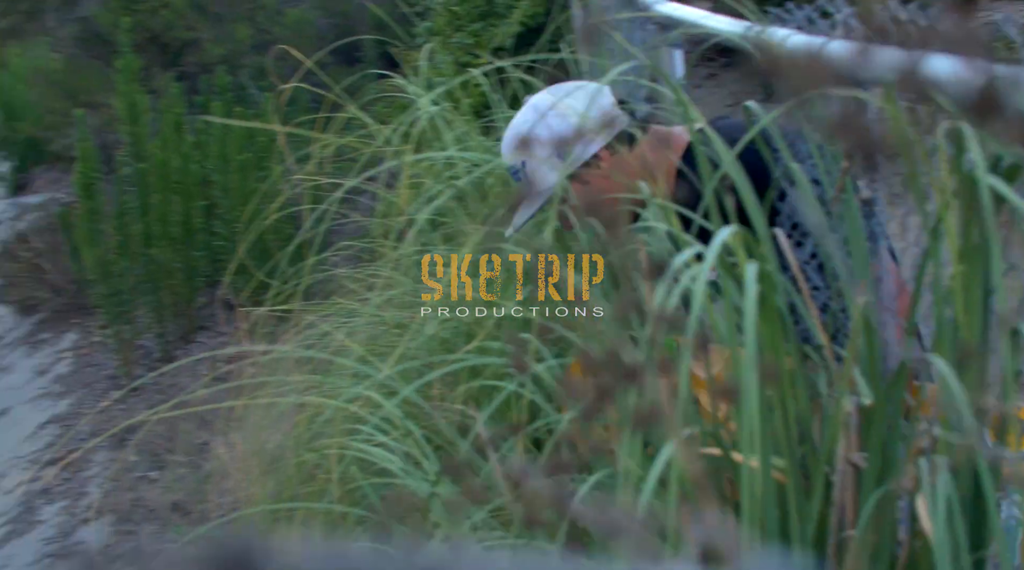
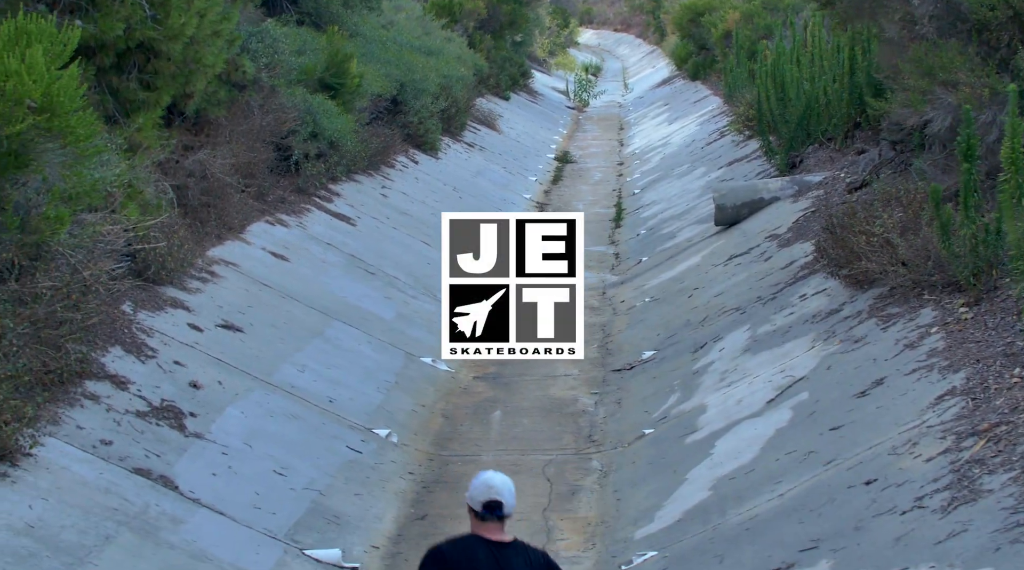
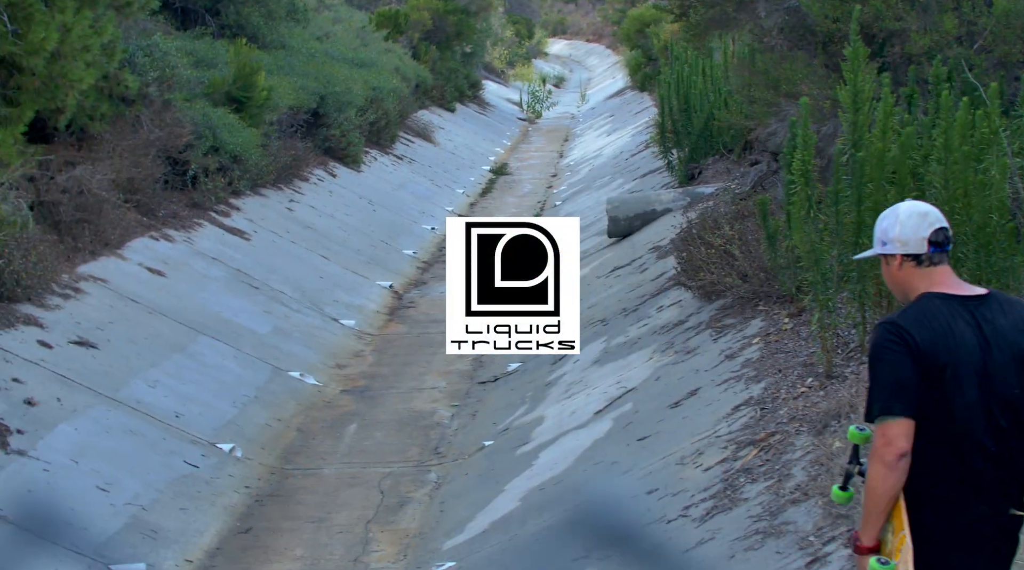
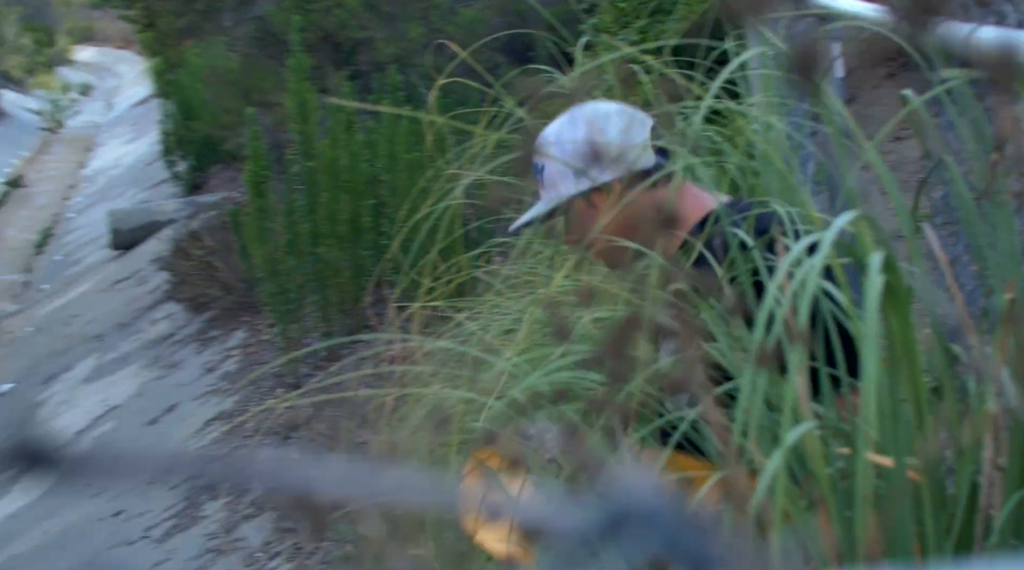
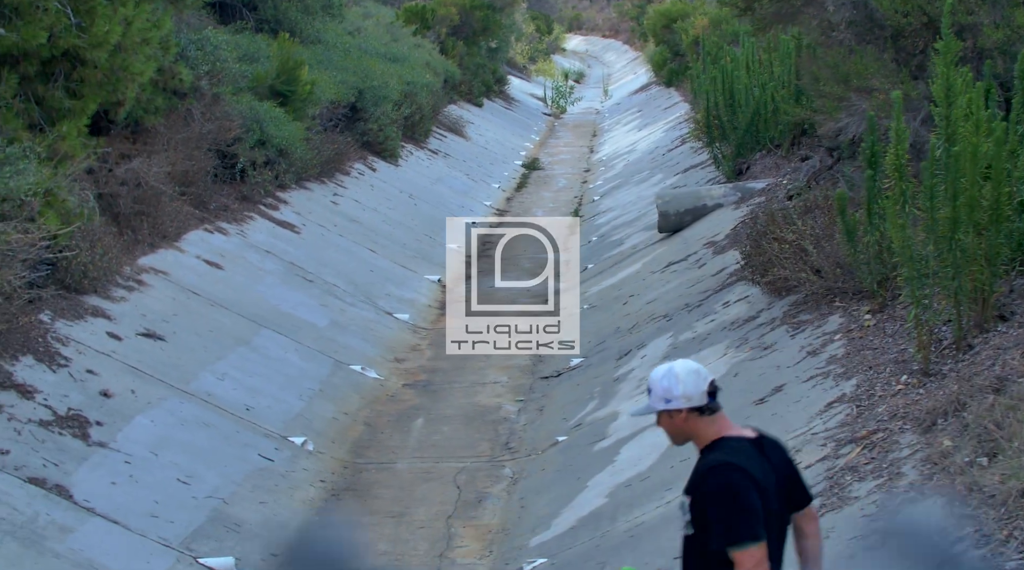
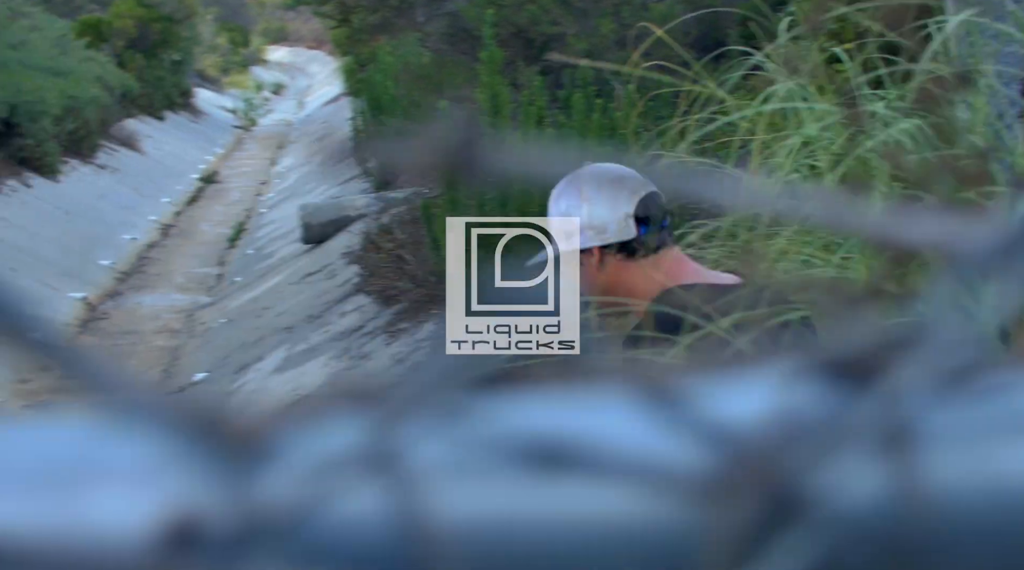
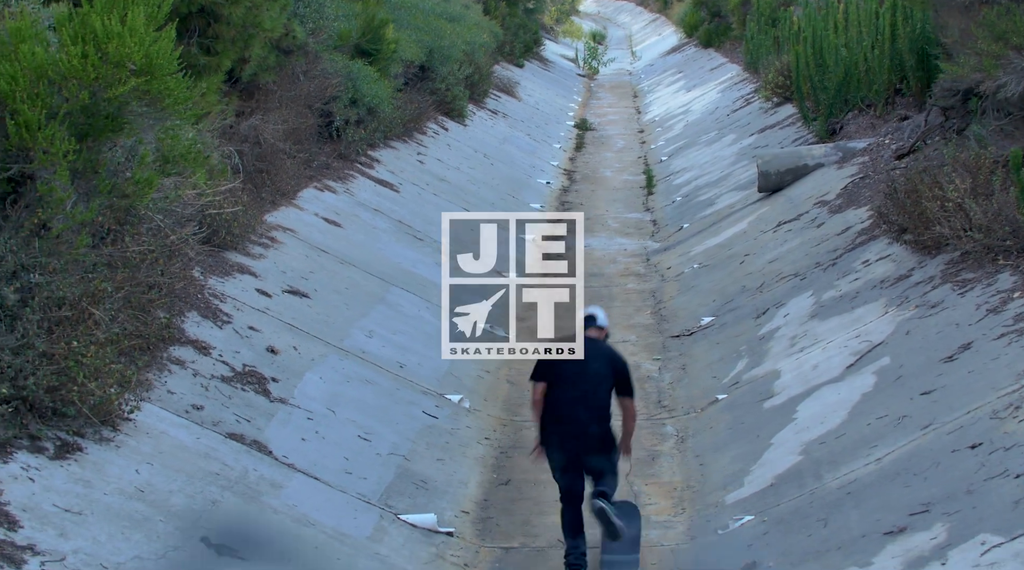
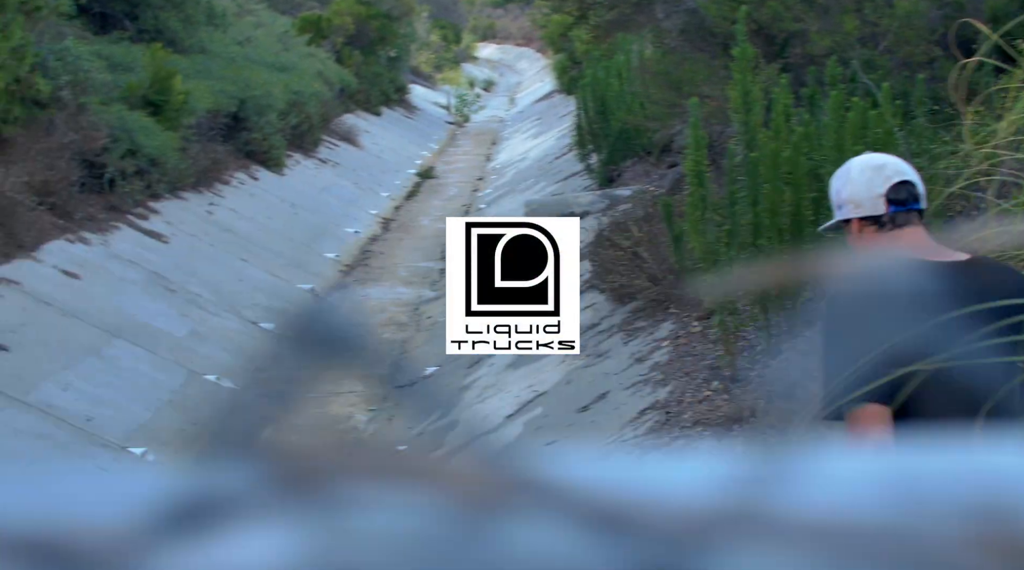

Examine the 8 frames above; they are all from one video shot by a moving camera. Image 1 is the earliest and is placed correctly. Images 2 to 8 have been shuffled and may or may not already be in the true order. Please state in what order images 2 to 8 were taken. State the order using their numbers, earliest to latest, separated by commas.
4, 6, 8, 3, 5, 2, 7
